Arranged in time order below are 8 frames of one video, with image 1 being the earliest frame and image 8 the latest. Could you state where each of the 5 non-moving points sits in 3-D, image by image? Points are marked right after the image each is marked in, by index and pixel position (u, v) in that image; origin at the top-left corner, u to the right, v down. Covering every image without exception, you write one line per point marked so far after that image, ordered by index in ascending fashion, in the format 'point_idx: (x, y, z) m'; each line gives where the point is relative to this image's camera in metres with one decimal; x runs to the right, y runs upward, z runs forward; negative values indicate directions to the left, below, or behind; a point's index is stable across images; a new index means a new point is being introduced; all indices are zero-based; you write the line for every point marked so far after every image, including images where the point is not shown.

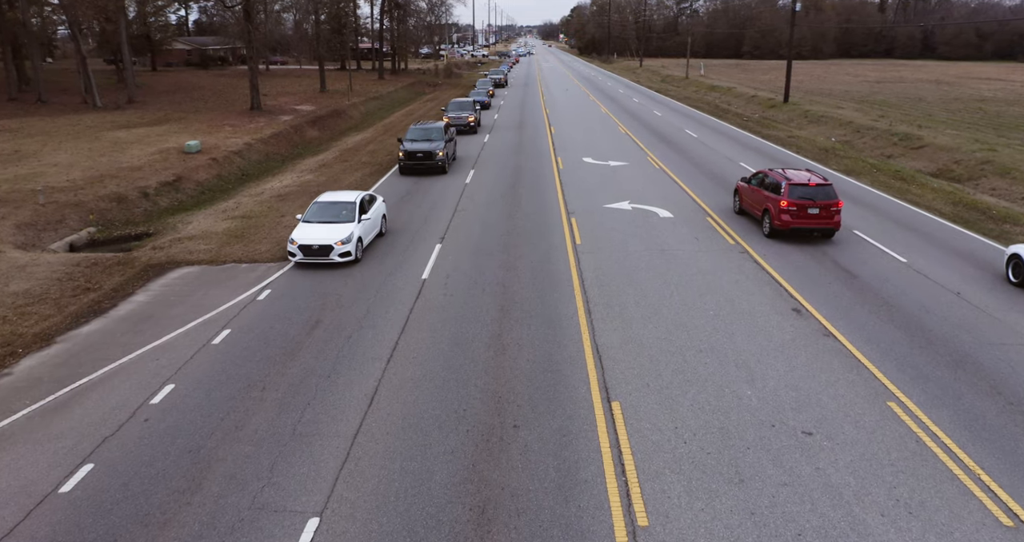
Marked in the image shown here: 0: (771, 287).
0: (+5.2, -0.3, +12.6) m
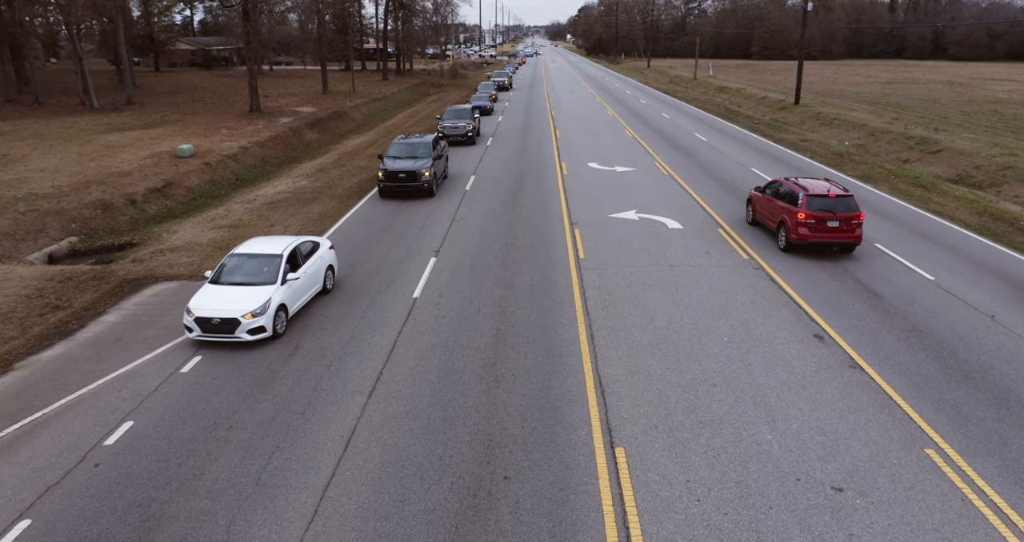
0: (+5.2, -0.7, +11.6) m
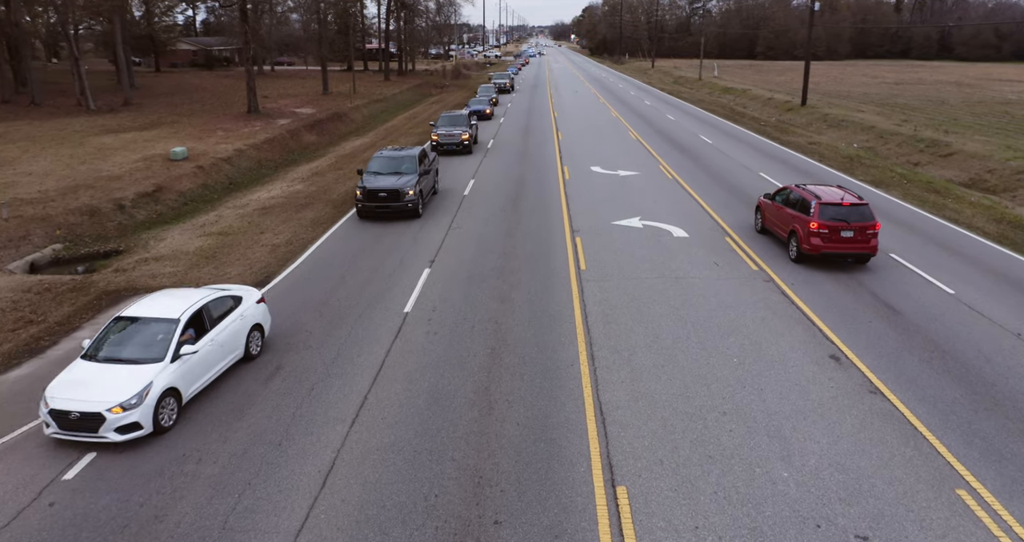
0: (+5.1, -1.0, +10.9) m
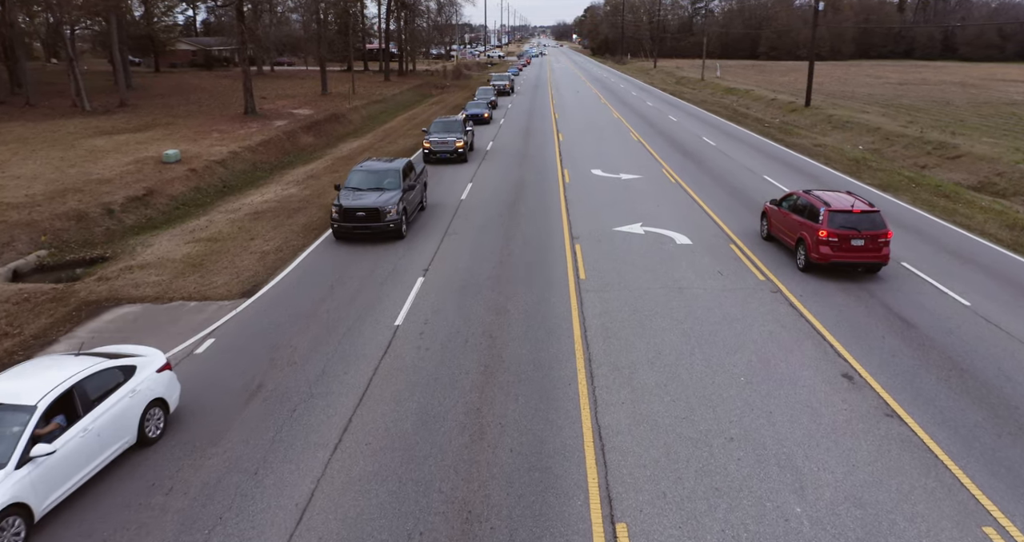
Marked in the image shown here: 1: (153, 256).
0: (+5.0, -1.2, +10.4) m
1: (-9.2, +0.4, +16.0) m
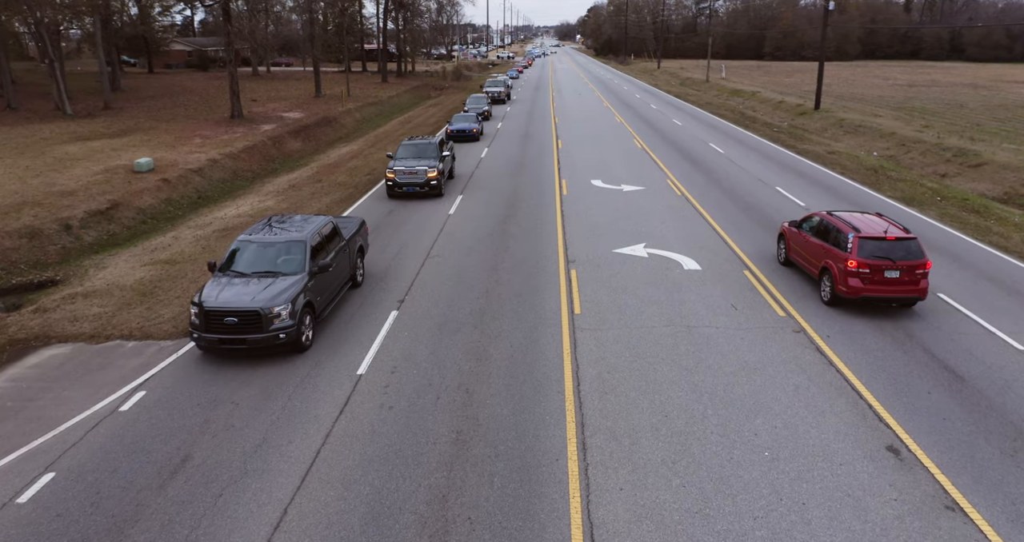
0: (+4.7, -1.8, +8.8) m
1: (-9.5, -0.2, +14.4) m
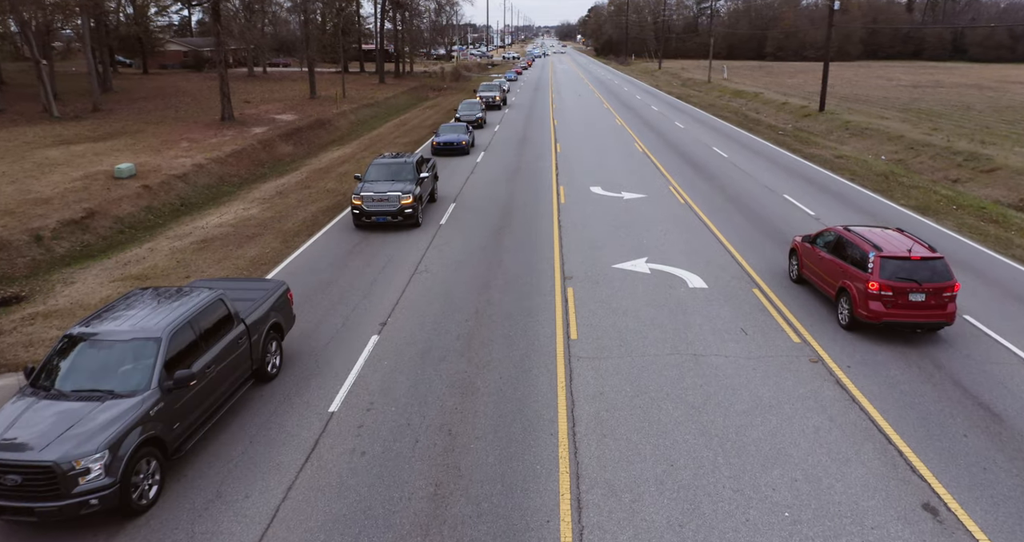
0: (+4.6, -2.2, +7.8) m
1: (-9.6, -0.6, +13.5) m
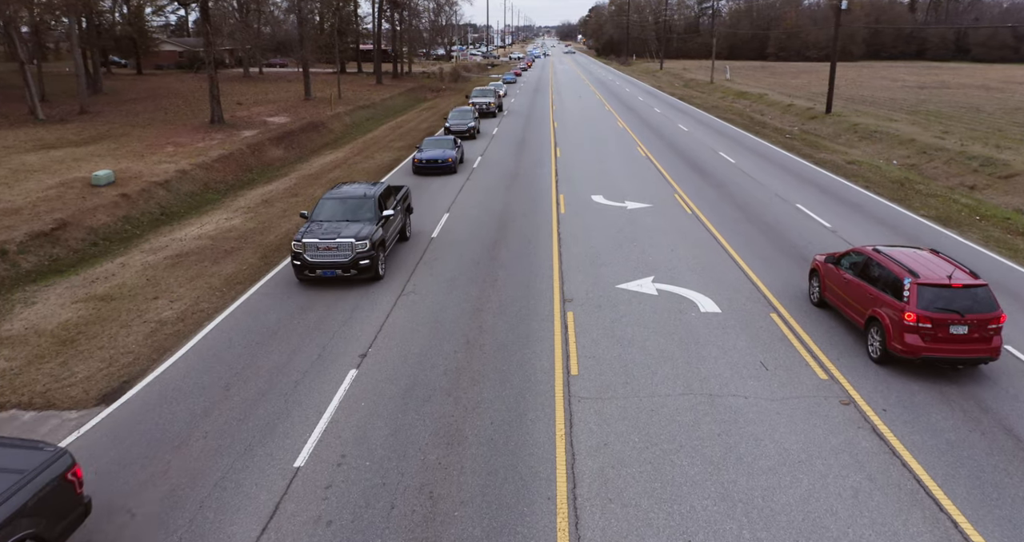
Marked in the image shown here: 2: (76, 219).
0: (+4.5, -2.7, +6.7) m
1: (-9.7, -1.0, +12.4) m
2: (-13.1, +1.6, +18.7) m
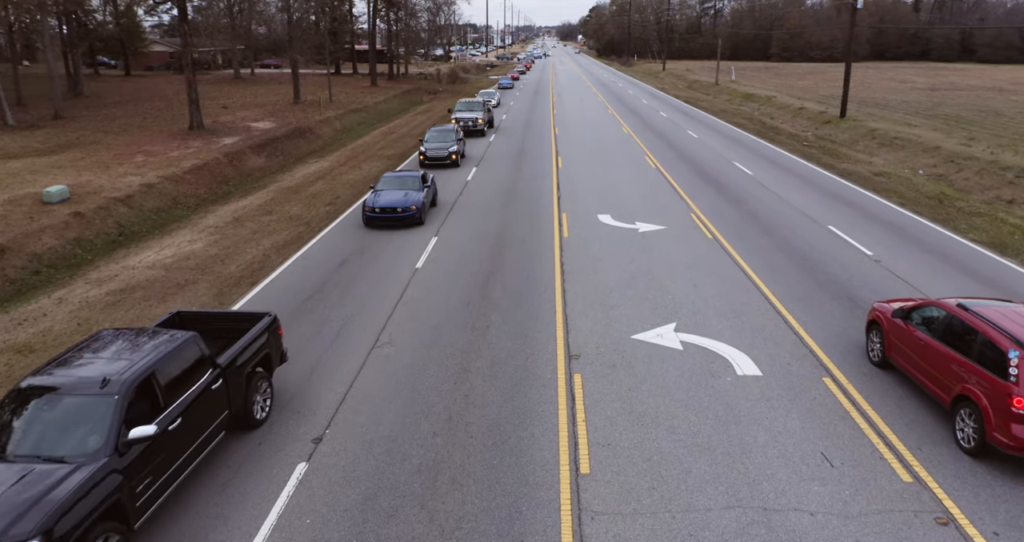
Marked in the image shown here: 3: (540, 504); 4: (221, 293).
0: (+4.4, -3.5, +4.6) m
1: (-9.8, -1.9, +10.3) m
2: (-13.2, +0.8, +16.6) m
3: (+0.3, -2.6, +7.2) m
4: (-6.2, -0.4, +13.6) m
